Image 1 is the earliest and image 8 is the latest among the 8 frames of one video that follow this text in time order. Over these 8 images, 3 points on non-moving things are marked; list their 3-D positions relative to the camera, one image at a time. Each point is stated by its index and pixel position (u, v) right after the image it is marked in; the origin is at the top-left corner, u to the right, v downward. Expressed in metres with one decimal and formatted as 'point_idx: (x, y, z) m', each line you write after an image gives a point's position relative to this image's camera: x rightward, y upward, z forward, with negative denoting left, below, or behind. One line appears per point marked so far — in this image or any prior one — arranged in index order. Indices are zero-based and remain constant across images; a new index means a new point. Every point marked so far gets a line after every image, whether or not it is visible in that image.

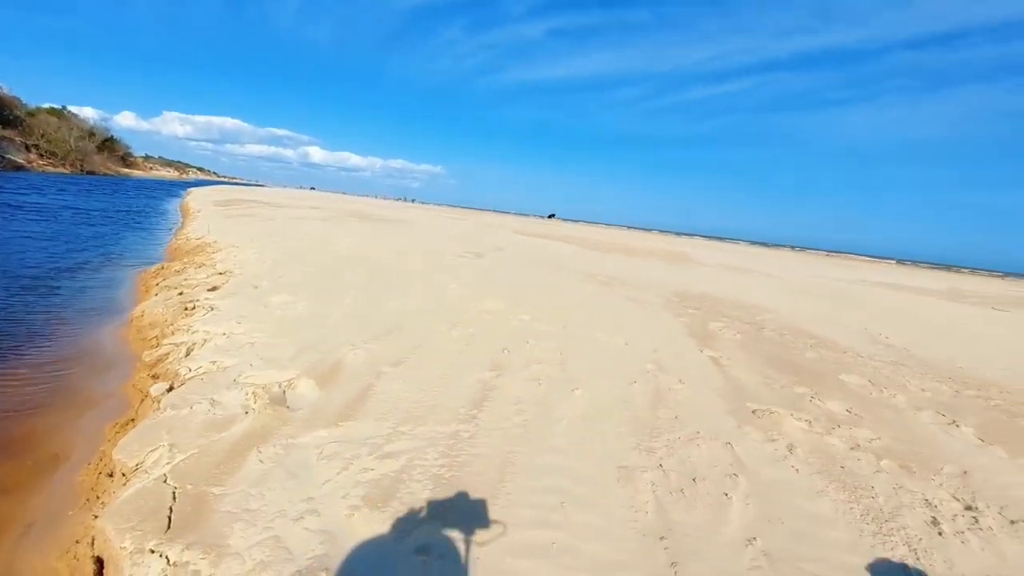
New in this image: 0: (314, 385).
0: (-1.5, -0.7, +4.0) m
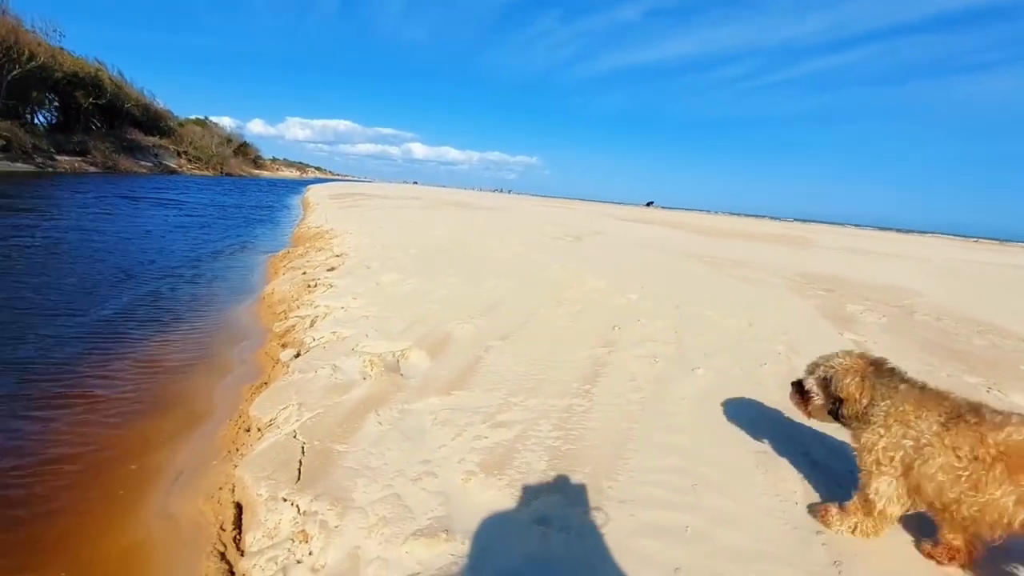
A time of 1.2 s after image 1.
0: (-0.7, -0.5, +4.0) m
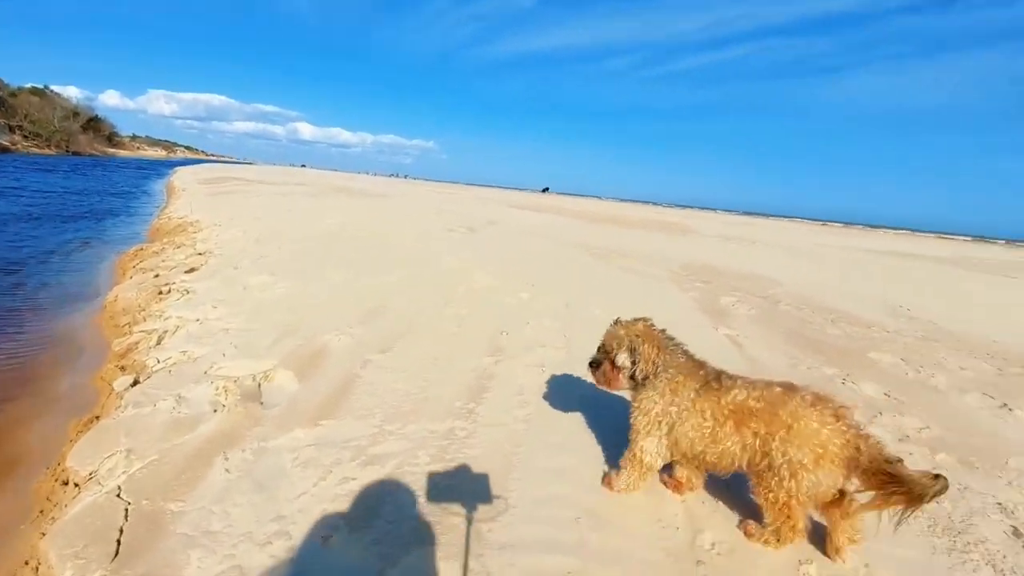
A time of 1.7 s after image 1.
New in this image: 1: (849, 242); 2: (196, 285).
0: (-1.5, -0.6, +3.6) m
1: (+9.5, +1.3, +14.7) m
2: (-3.8, 0.0, +6.3) m
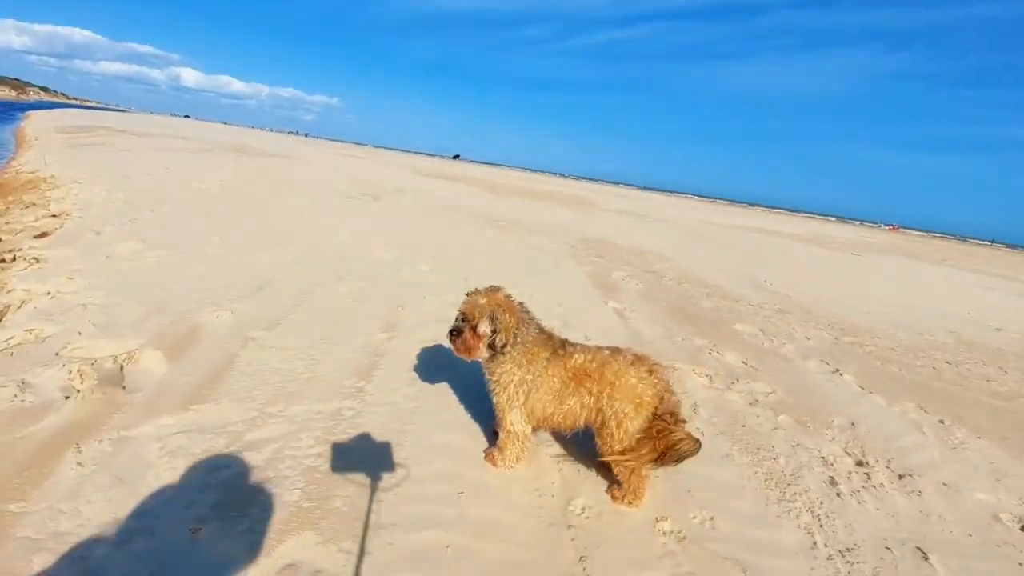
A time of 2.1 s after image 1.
0: (-2.2, -0.4, +3.3) m
1: (+6.8, +2.1, +16.0) m
2: (-4.9, +0.4, +5.5) m
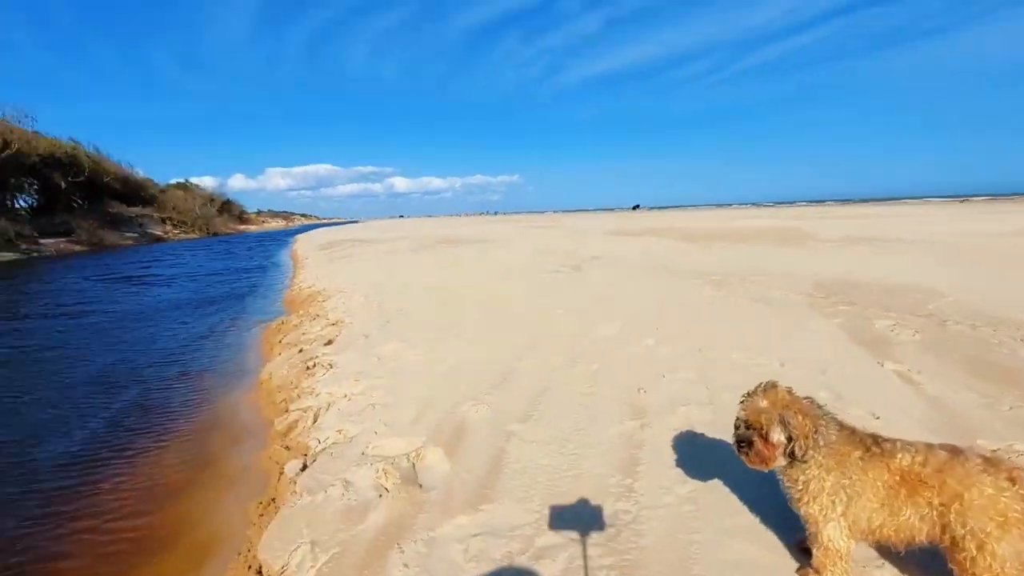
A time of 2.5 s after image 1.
0: (-0.5, -1.2, +3.7) m
1: (+12.2, +1.5, +12.7) m
2: (-2.3, -0.9, +6.8) m
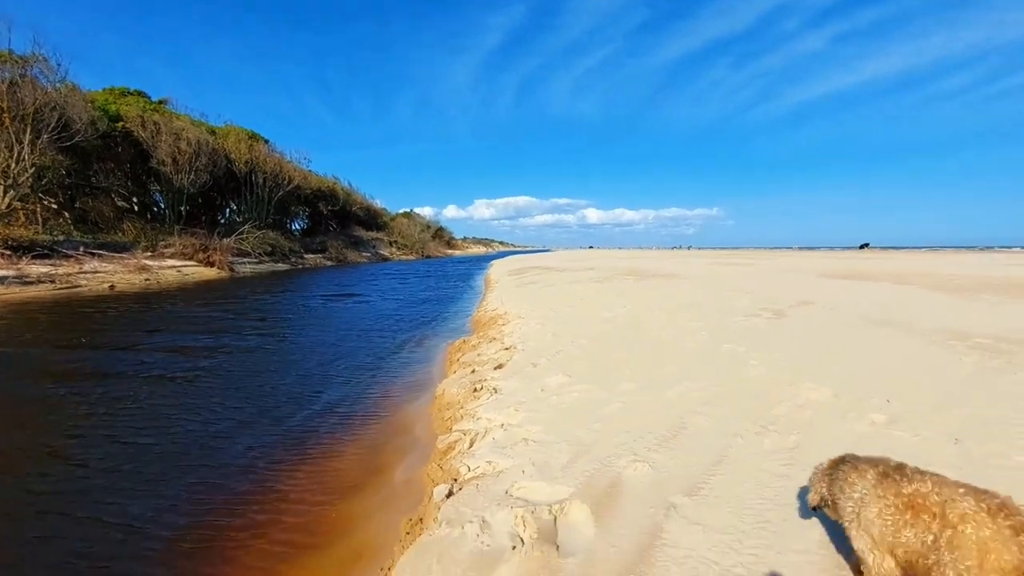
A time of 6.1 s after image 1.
0: (+0.5, -1.4, +3.2) m
1: (+15.6, -0.2, +7.3) m
2: (-0.1, -1.2, +6.8) m
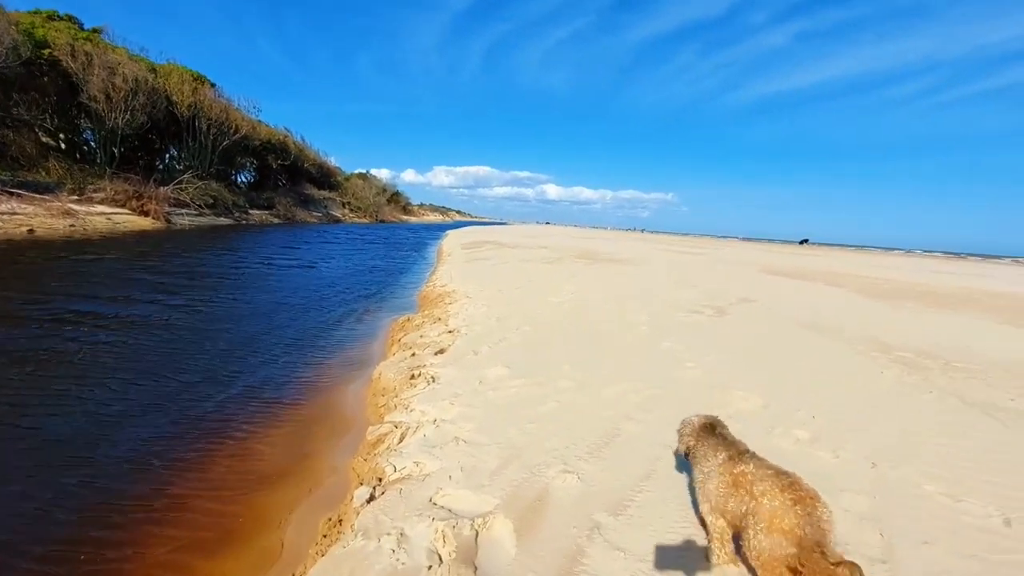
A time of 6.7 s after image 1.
0: (0.0, -1.5, +3.1) m
1: (+14.8, -0.9, +8.5) m
2: (-0.9, -1.1, +6.6) m
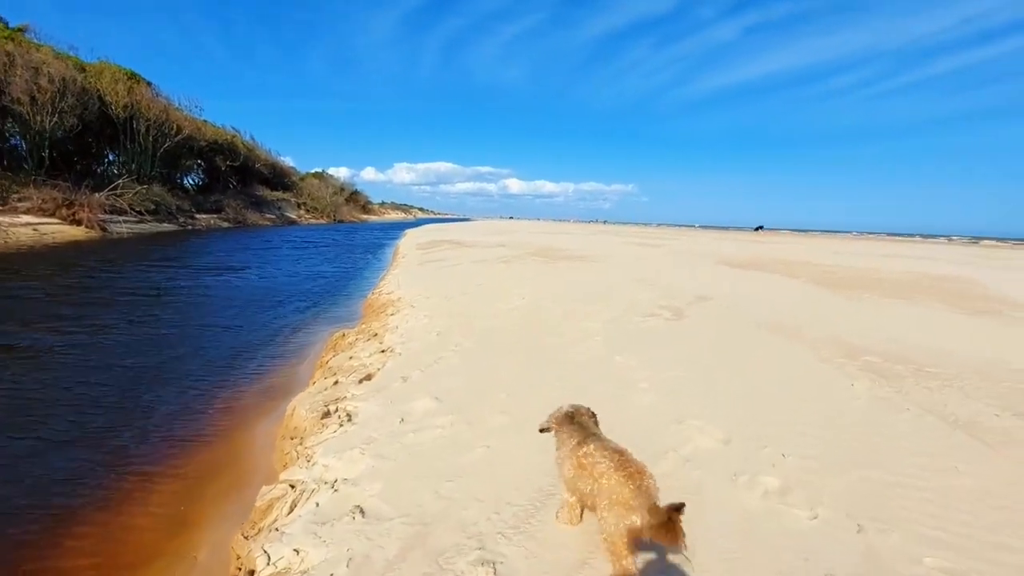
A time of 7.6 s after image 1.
0: (-0.5, -1.7, +2.3) m
1: (+13.8, -0.5, +8.6) m
2: (-1.7, -1.3, +5.6) m
